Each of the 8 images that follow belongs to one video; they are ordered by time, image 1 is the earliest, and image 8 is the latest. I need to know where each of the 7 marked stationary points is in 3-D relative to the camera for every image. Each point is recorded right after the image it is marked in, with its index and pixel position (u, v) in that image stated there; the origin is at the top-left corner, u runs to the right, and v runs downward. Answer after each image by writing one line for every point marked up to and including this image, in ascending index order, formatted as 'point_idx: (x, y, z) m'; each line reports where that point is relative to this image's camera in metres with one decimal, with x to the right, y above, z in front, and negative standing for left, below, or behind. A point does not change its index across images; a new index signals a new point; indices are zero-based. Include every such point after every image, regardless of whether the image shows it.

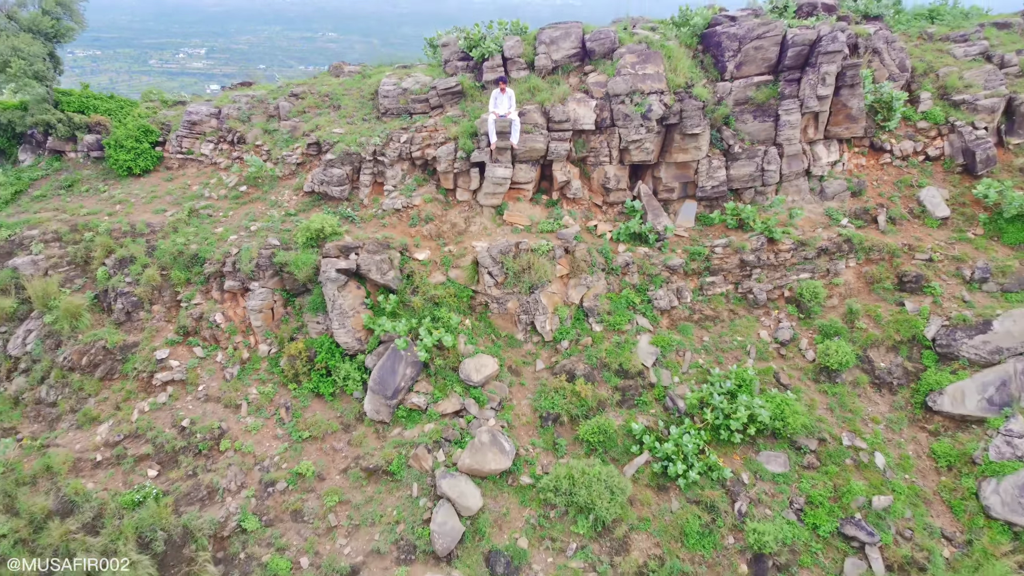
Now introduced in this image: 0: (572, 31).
0: (+0.5, +1.9, +6.7) m
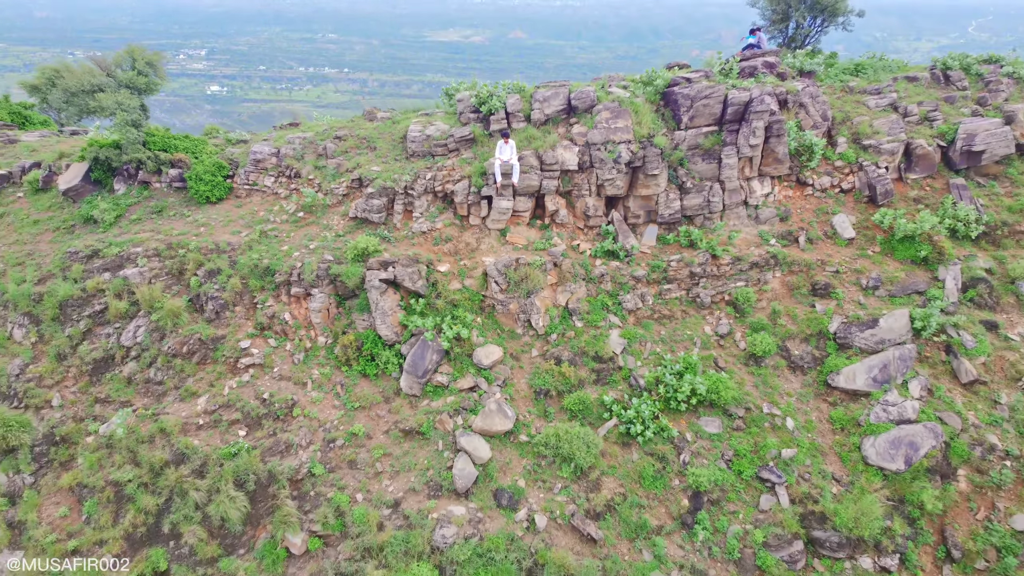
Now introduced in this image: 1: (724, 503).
0: (+0.5, +1.9, +8.1) m
1: (+1.5, -1.5, +5.8) m
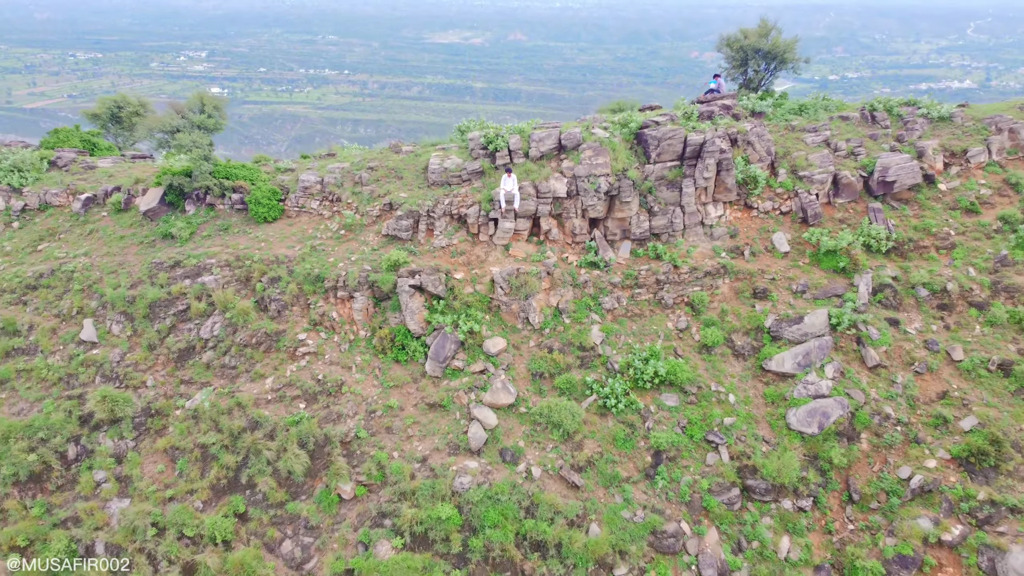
0: (+0.5, +1.8, +9.7) m
1: (+1.5, -1.5, +7.4) m
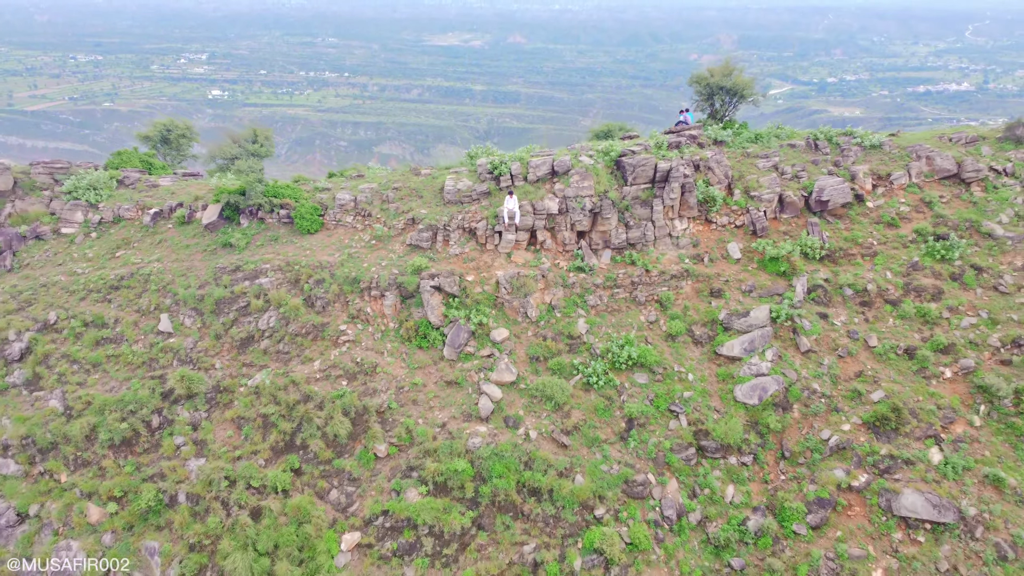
0: (+0.5, +1.8, +11.5) m
1: (+1.5, -1.5, +9.1) m
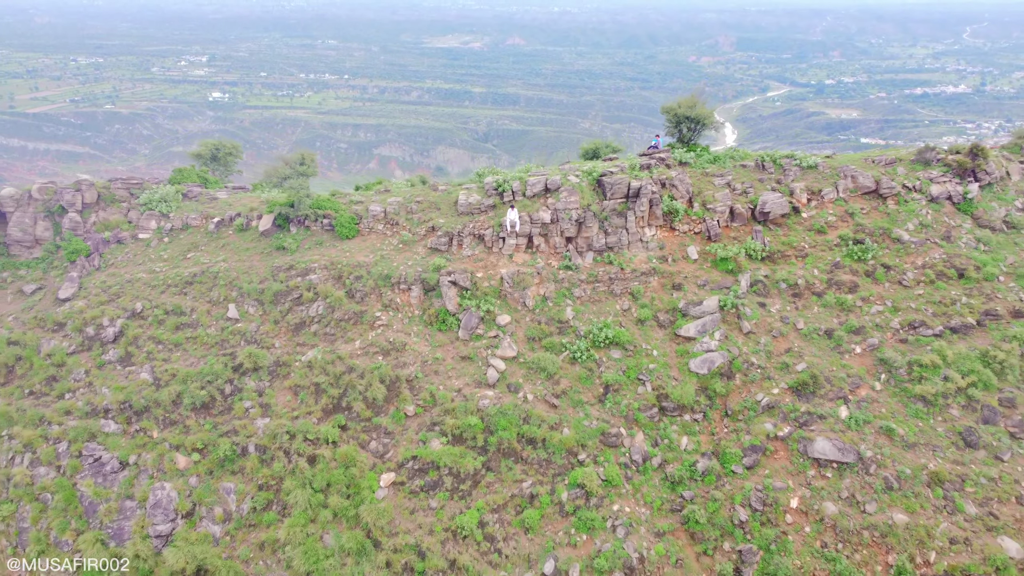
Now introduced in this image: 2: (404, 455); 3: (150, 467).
0: (+0.5, +1.9, +13.8) m
1: (+1.5, -1.4, +11.5) m
2: (-1.5, -2.3, +11.1) m
3: (-5.2, -2.6, +11.4) m
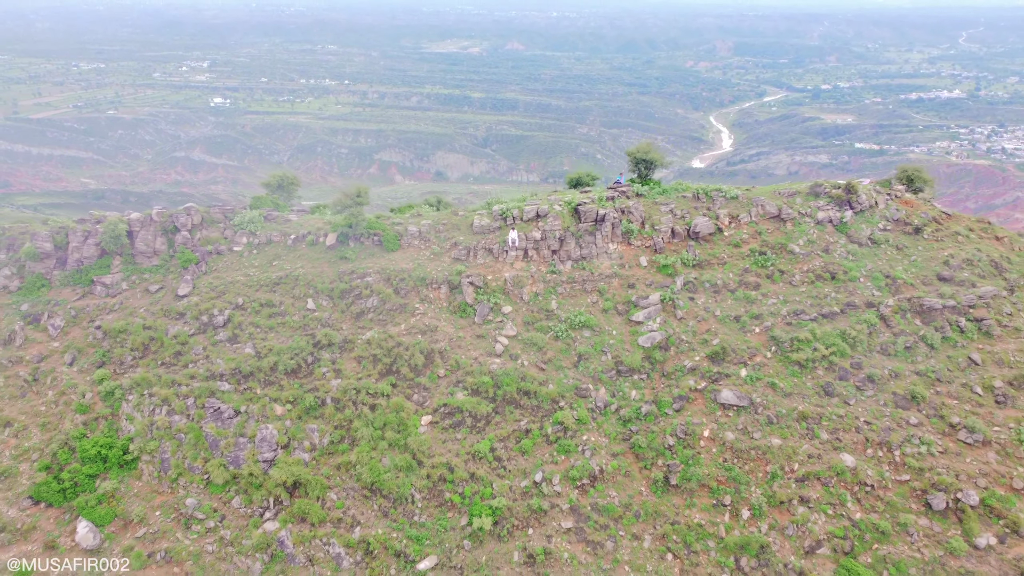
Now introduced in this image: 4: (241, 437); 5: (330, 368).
0: (+0.5, +1.9, +18.5) m
1: (+1.6, -1.4, +16.1) m
2: (-1.5, -2.3, +15.8) m
3: (-5.2, -2.5, +16.1) m
4: (-5.3, -2.9, +15.7) m
5: (-3.8, -1.7, +16.8) m
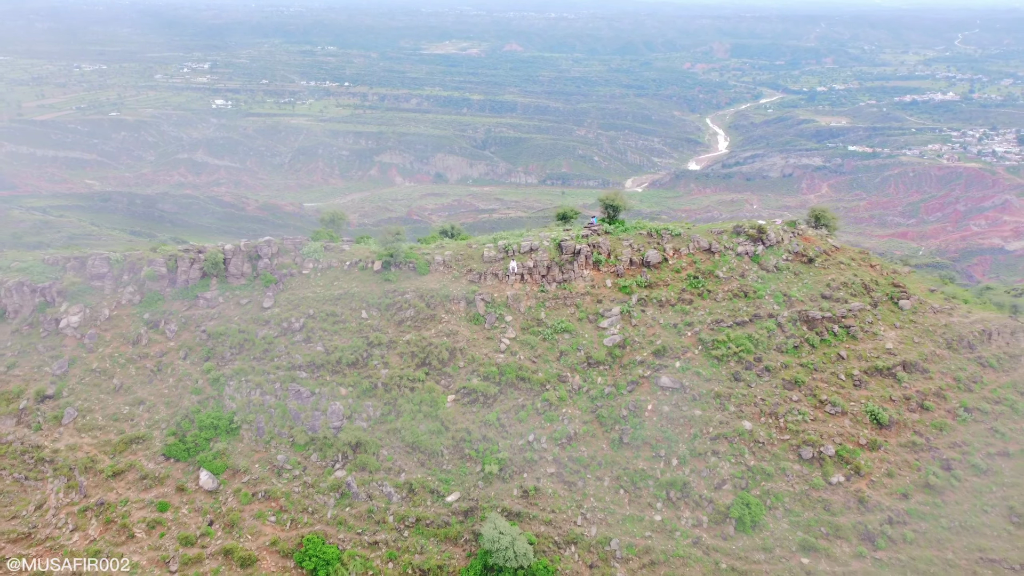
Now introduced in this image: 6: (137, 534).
0: (+0.5, +1.5, +24.6) m
1: (+1.6, -1.8, +22.2) m
2: (-1.5, -2.7, +21.9) m
3: (-5.2, -3.0, +22.1) m
4: (-5.3, -3.3, +21.8) m
5: (-3.8, -2.1, +22.9) m
6: (-9.1, -6.0, +18.9) m
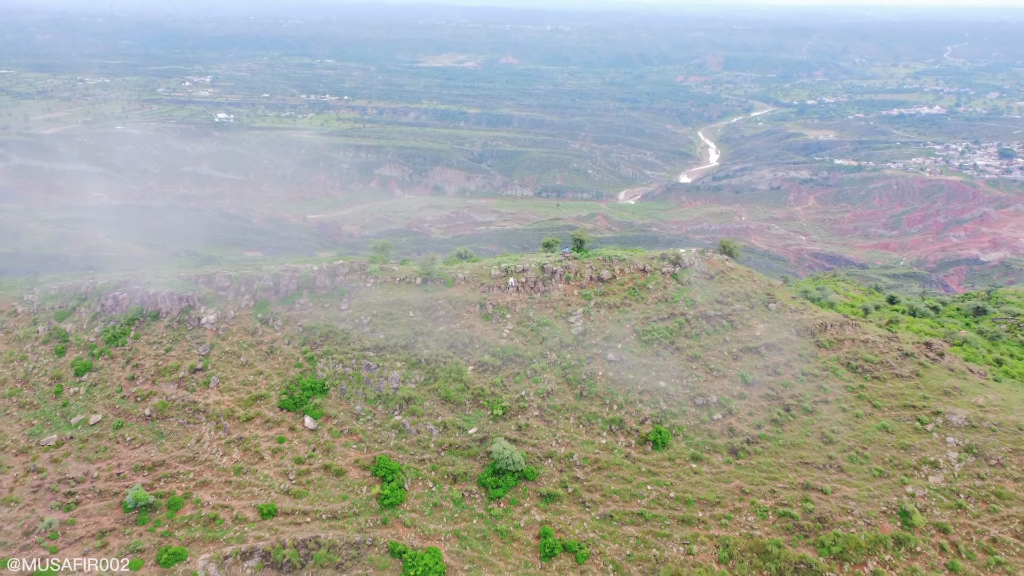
0: (+0.5, +1.1, +35.8) m
1: (+1.5, -2.2, +33.4) m
2: (-1.5, -3.0, +33.0) m
3: (-5.2, -3.3, +33.3) m
4: (-5.4, -3.6, +32.9) m
5: (-3.9, -2.4, +34.0) m
6: (-9.1, -6.3, +30.0) m
